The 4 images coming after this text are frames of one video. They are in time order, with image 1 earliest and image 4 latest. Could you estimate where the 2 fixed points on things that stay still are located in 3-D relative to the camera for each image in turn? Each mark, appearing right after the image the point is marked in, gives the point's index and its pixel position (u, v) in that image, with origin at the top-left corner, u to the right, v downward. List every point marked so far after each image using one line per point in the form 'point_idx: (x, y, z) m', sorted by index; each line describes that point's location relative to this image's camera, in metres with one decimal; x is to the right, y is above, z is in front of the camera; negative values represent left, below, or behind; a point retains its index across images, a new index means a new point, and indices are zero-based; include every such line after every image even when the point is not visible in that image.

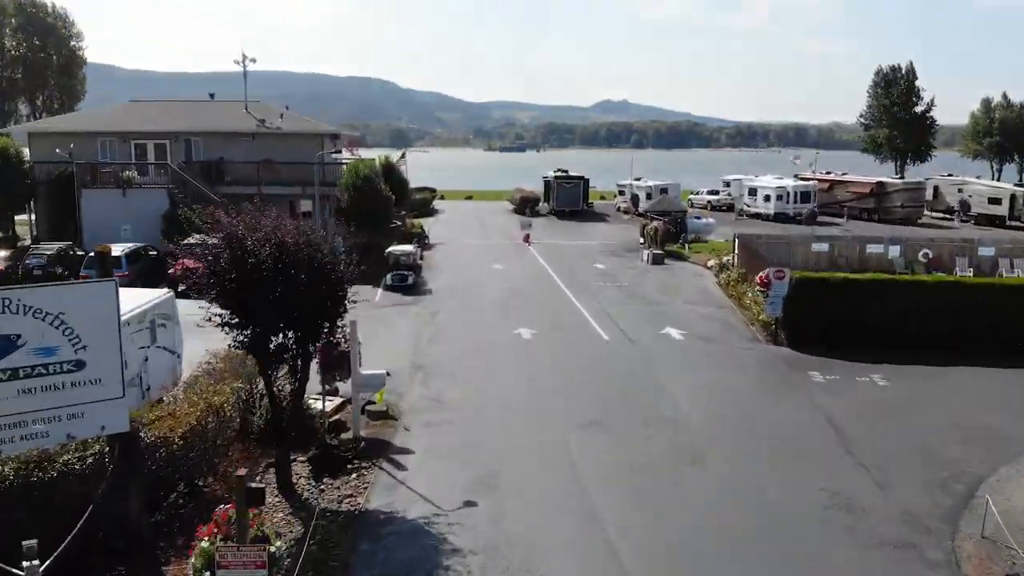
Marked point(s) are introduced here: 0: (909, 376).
0: (+7.8, -1.8, +16.6) m
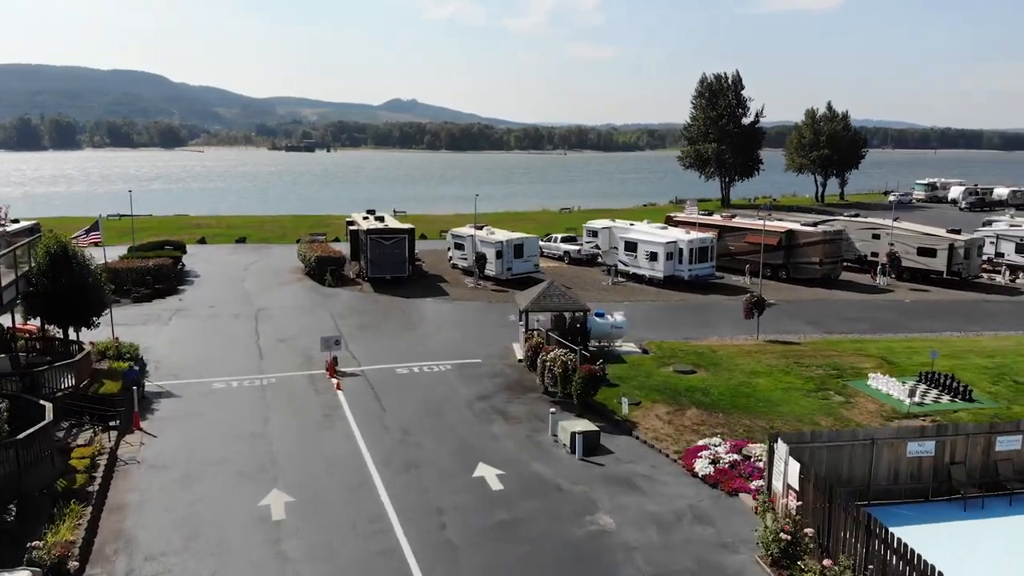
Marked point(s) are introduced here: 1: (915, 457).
0: (+7.6, -6.0, +2.5) m
1: (+7.0, -2.9, +14.7) m
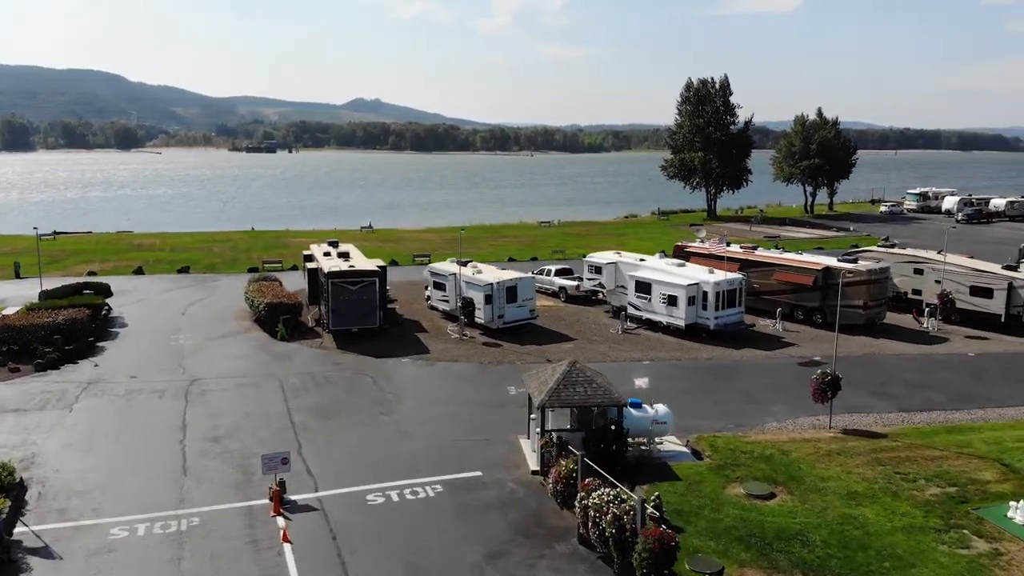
0: (+8.7, -7.9, -3.2) m
1: (+7.7, -4.8, +8.9) m
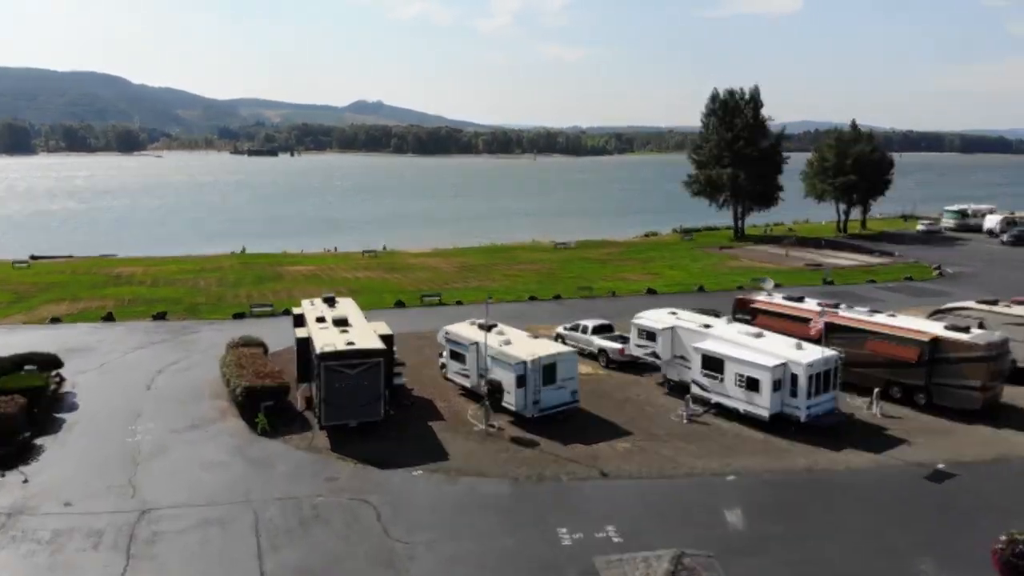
0: (+9.8, -10.3, -9.4) m
1: (+8.8, -7.2, +2.8) m
